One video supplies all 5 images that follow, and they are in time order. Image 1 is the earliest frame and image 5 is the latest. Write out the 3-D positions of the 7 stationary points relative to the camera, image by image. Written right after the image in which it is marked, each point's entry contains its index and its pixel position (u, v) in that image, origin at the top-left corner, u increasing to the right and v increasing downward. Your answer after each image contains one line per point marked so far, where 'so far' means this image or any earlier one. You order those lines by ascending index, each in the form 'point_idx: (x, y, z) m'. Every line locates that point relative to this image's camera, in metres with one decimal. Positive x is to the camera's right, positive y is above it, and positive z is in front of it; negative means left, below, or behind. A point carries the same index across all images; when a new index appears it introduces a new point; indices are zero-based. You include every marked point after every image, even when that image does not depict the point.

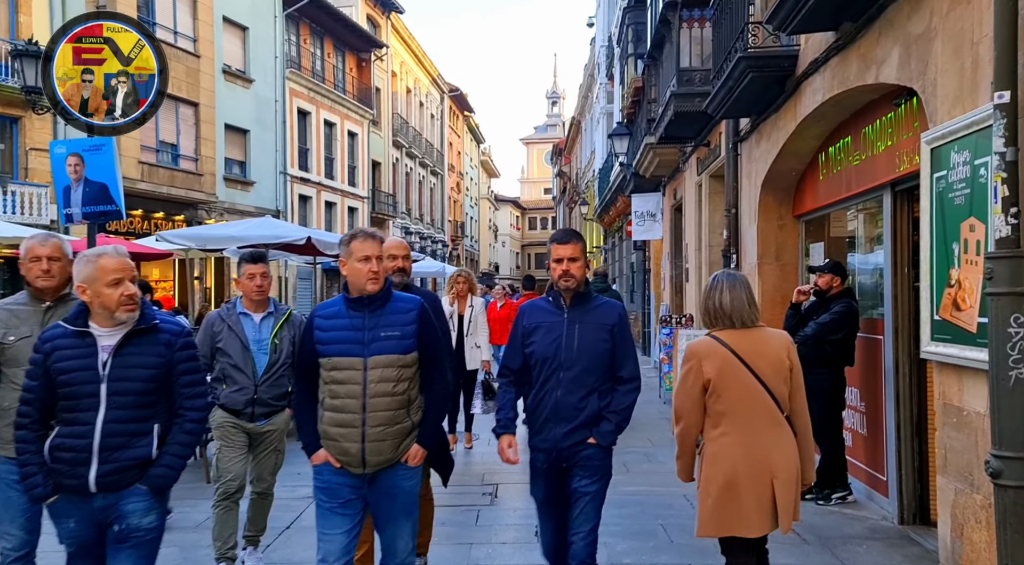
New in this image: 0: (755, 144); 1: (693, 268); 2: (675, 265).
0: (+2.3, +1.3, +8.4) m
1: (+2.6, +0.2, +12.6) m
2: (+3.0, +0.3, +15.8) m
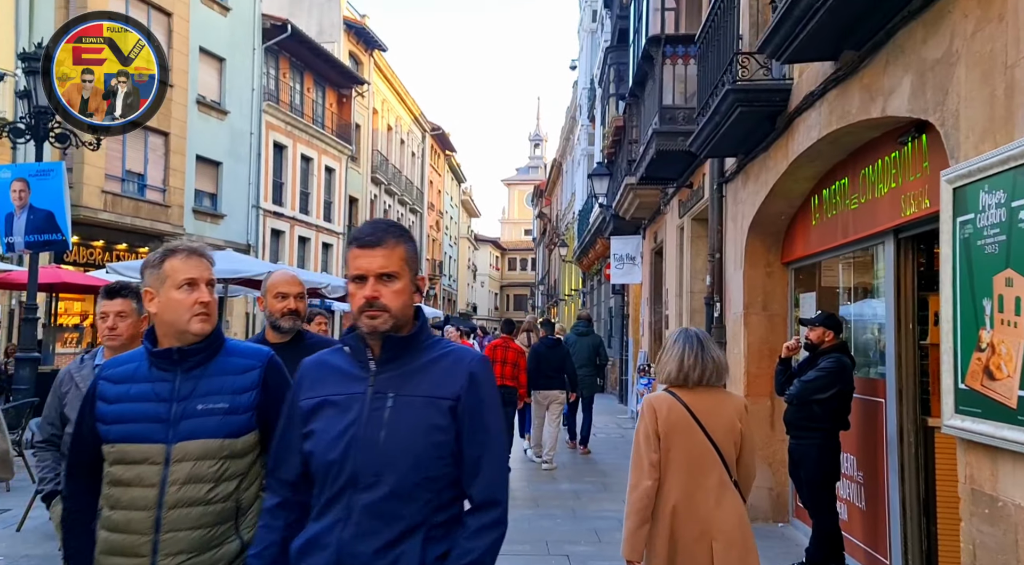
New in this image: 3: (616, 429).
0: (+2.1, +0.9, +7.8) m
1: (+2.2, -0.4, +12.0) m
2: (+2.5, -0.5, +15.2) m
3: (+1.8, -2.5, +14.7) m
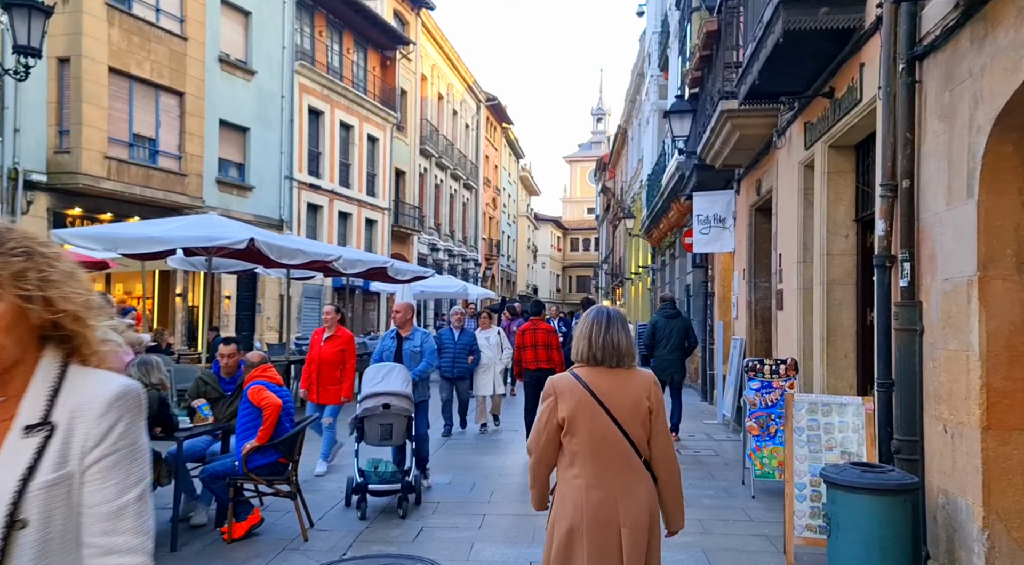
0: (+2.3, +1.2, +4.3) m
1: (+2.7, -0.1, +8.5) m
2: (+3.2, -0.1, +11.6) m
3: (+2.5, -2.1, +11.2) m
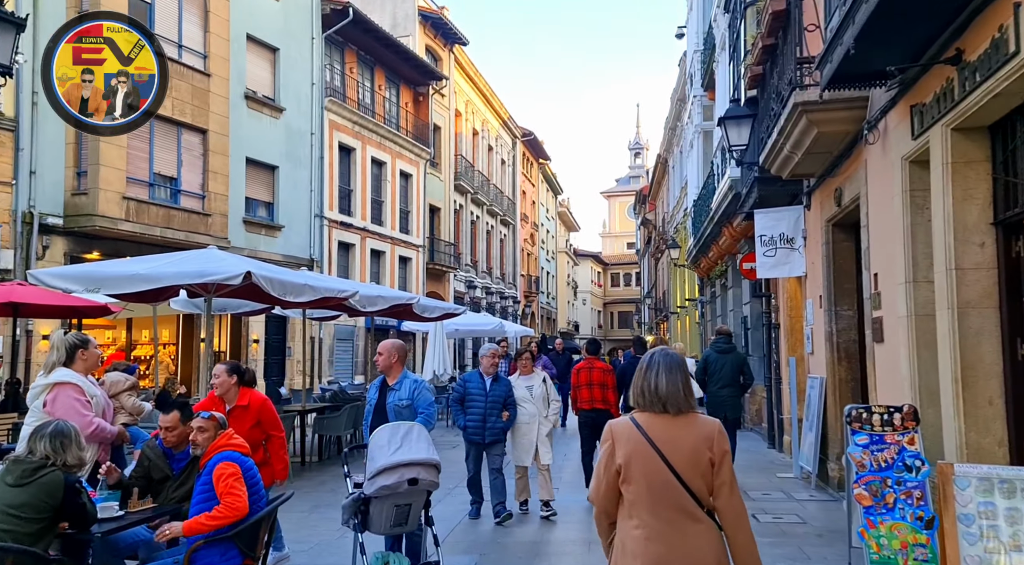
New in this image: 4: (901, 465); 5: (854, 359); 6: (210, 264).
0: (+2.3, +1.1, +2.7) m
1: (+3.0, -0.3, +6.8) m
2: (+3.7, -0.4, +9.9) m
3: (+3.0, -2.4, +9.4) m
4: (+2.8, -1.3, +6.2) m
5: (+3.9, -0.9, +9.9) m
6: (-3.3, +0.2, +9.4) m
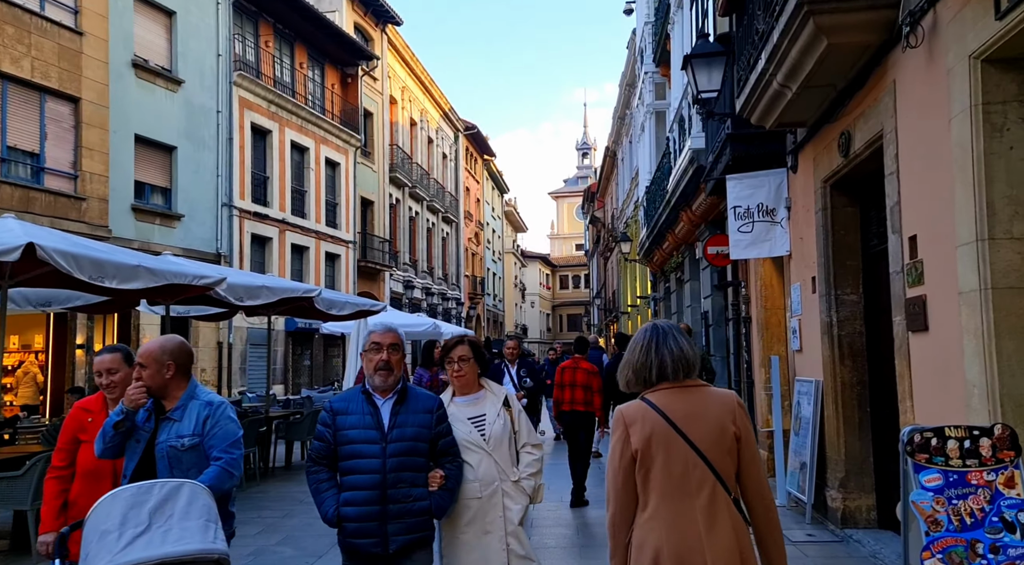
0: (+1.9, +1.4, +0.4) m
1: (+2.4, 0.0, +4.6) m
2: (+2.9, -0.2, +7.7) m
3: (+2.2, -2.2, +7.1) m
4: (+2.2, -1.1, +3.9) m
5: (+3.1, -0.7, +7.7) m
6: (-4.0, +0.3, +6.8) m
